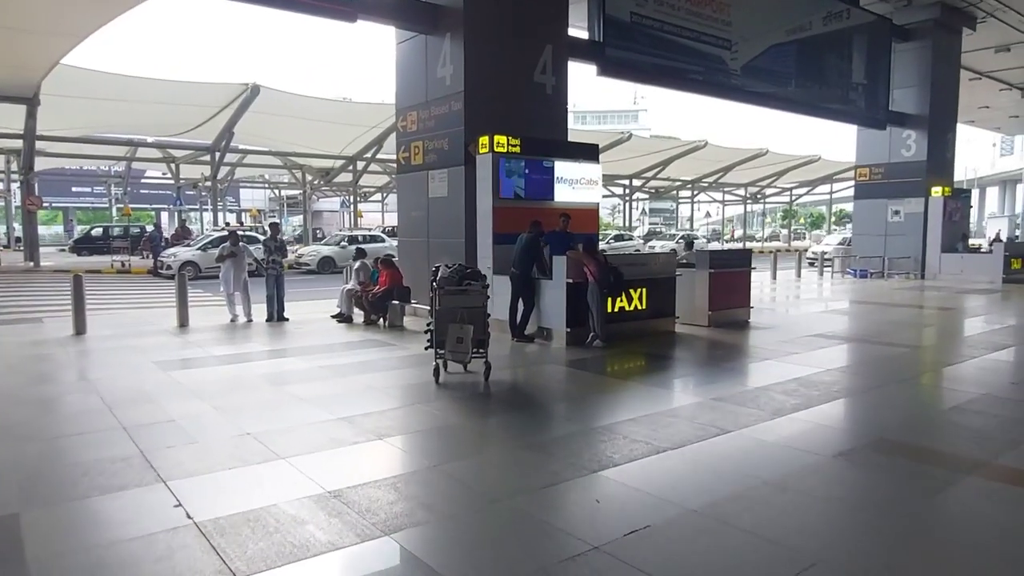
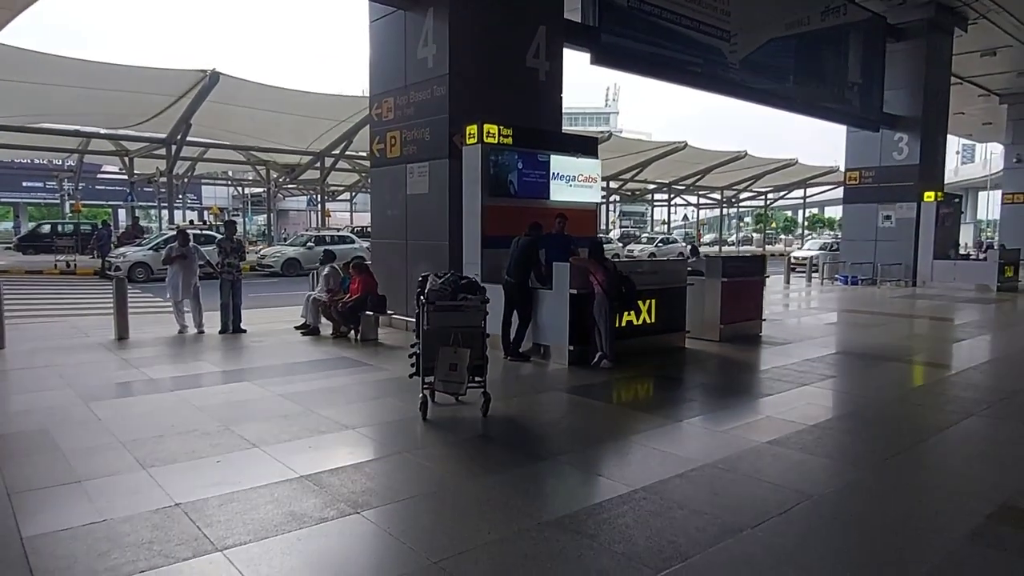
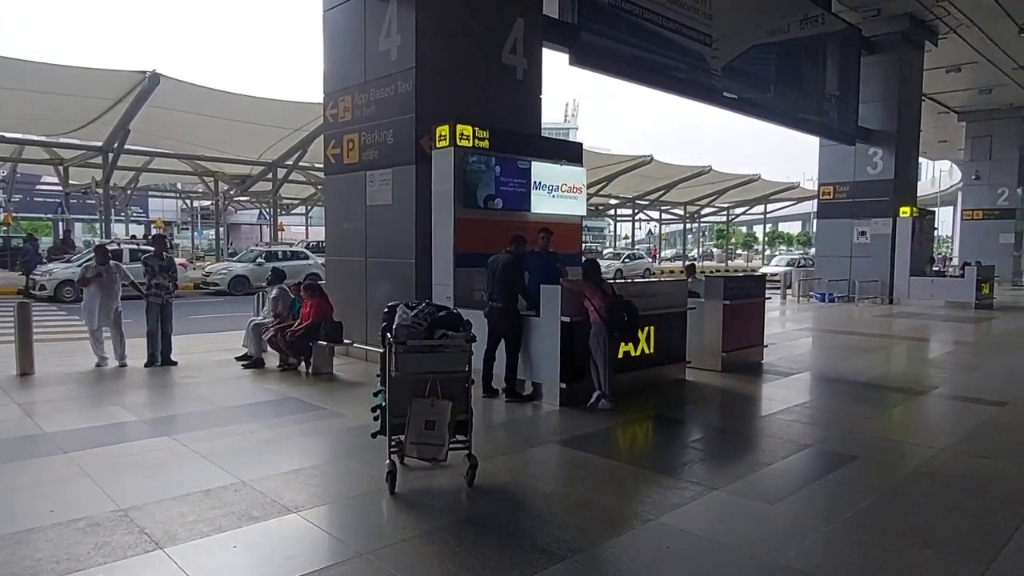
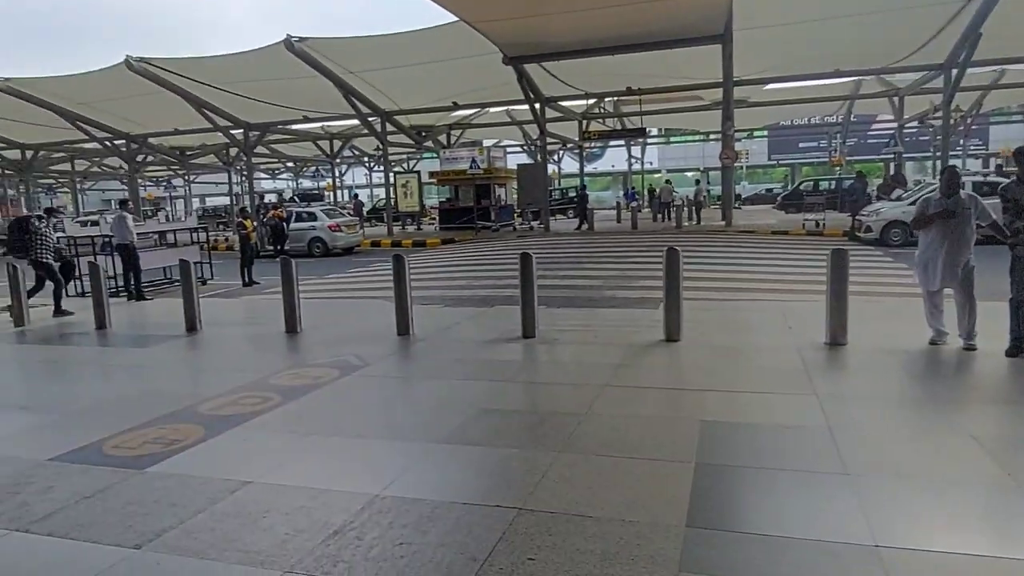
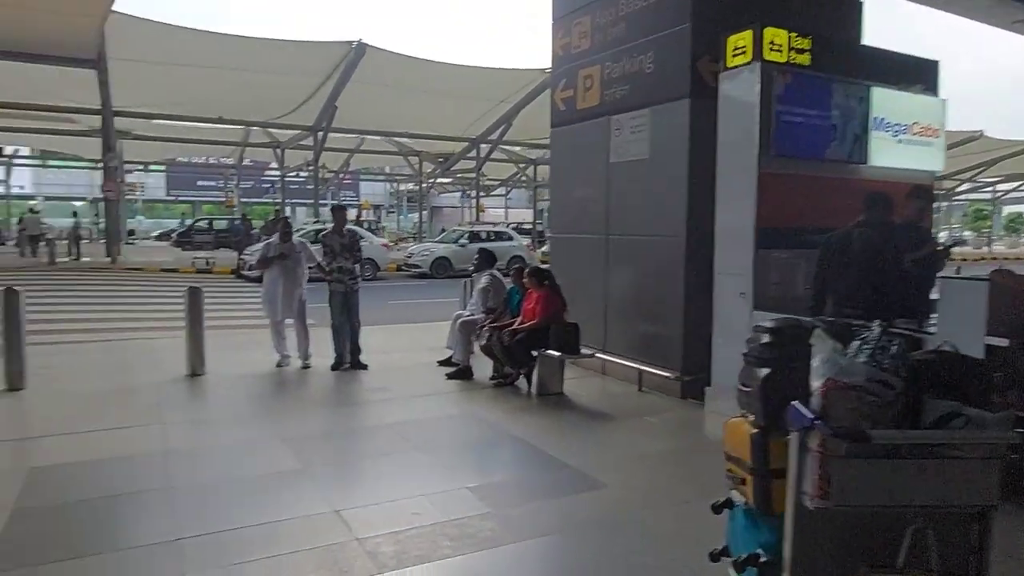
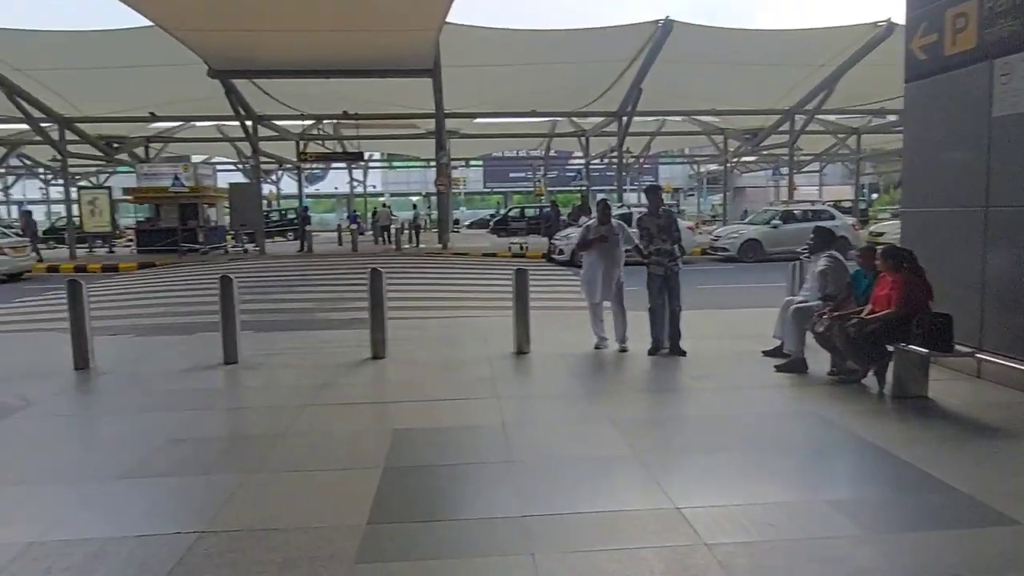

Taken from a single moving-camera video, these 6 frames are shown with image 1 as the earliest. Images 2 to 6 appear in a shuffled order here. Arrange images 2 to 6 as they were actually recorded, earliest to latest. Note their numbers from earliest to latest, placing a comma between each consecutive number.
2, 3, 5, 6, 4
